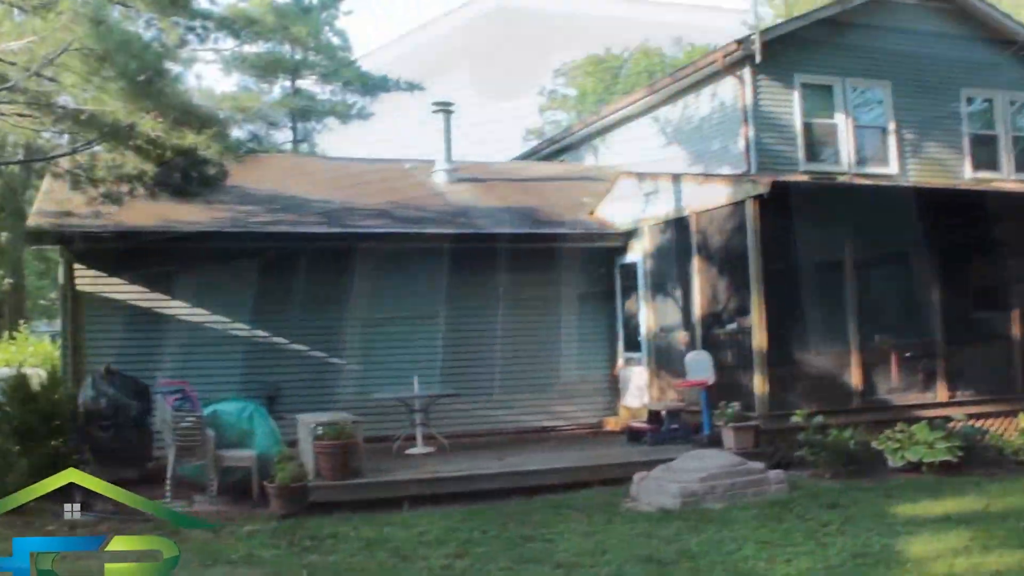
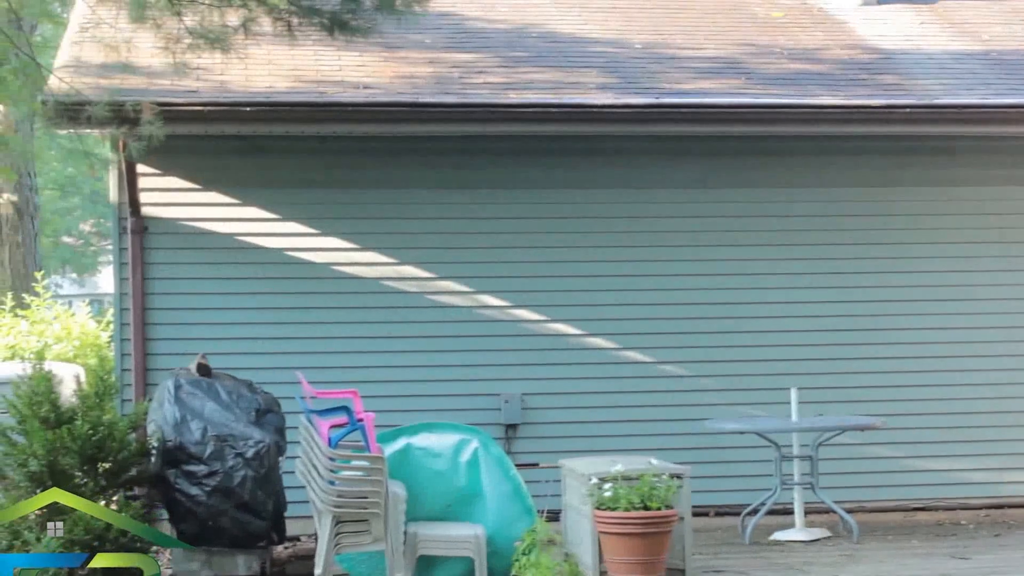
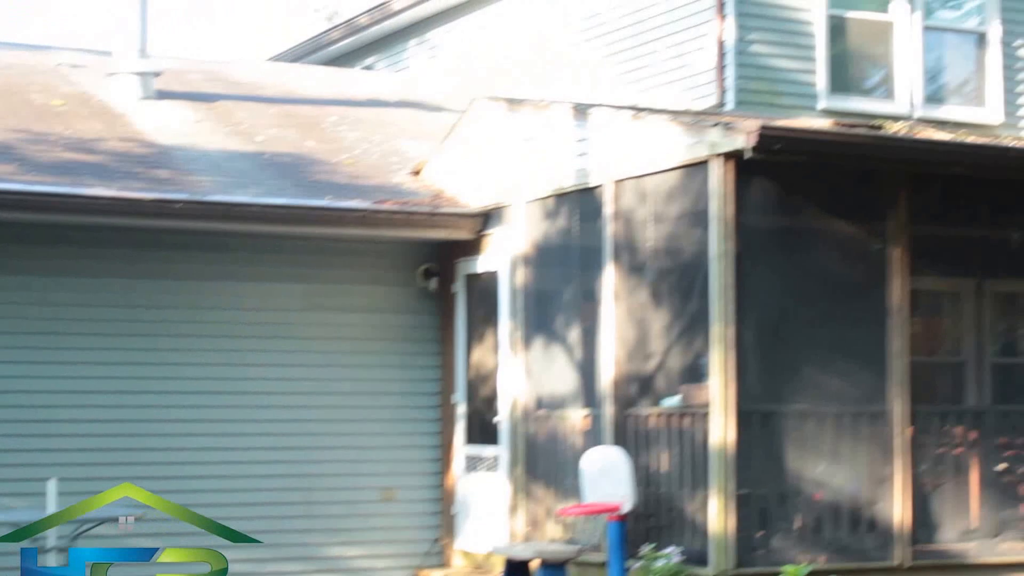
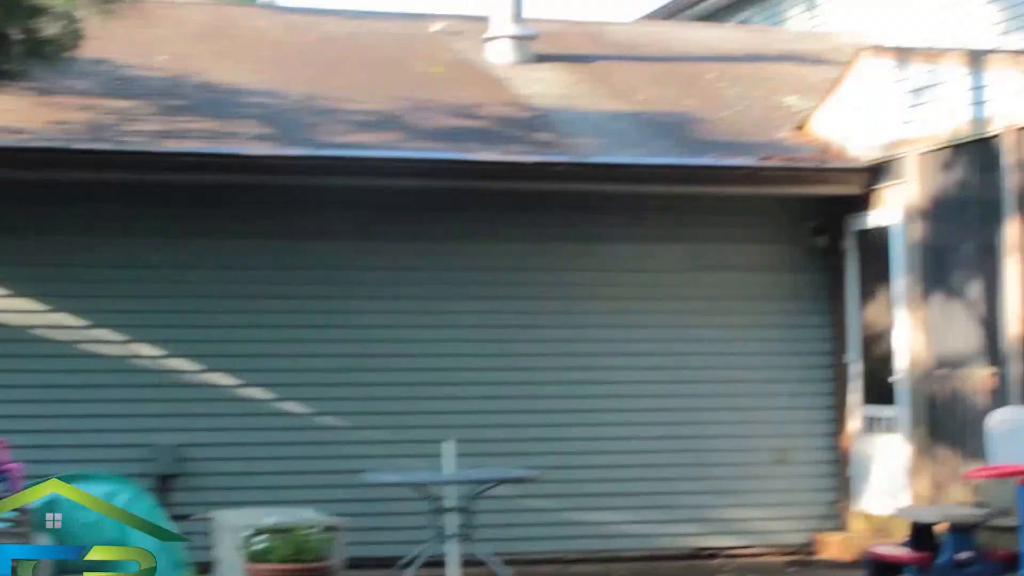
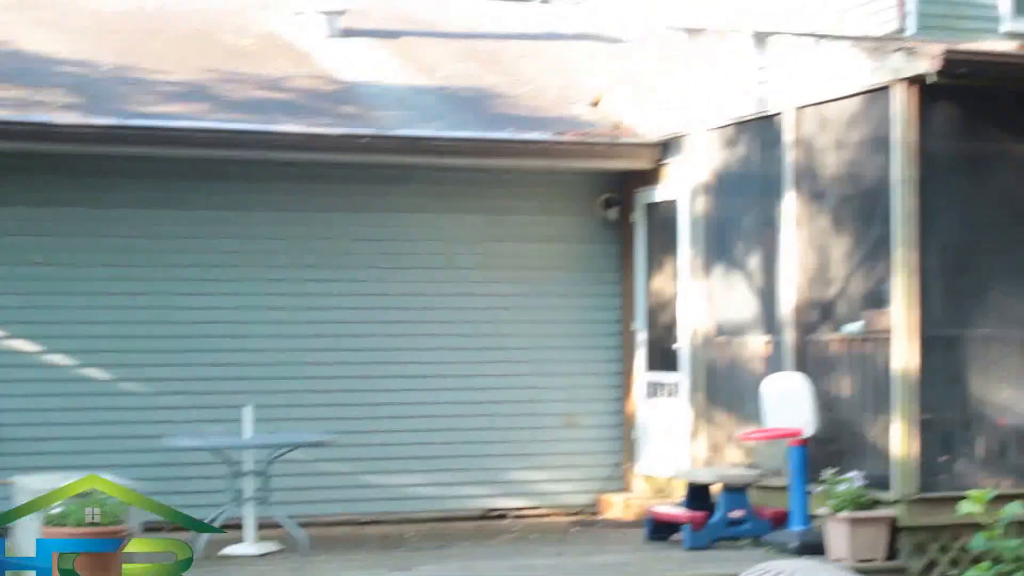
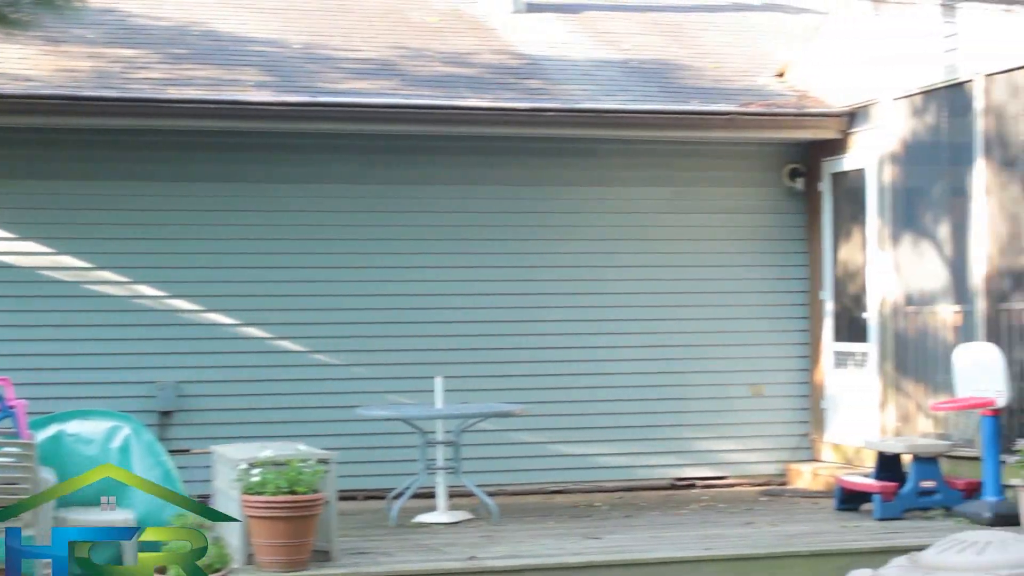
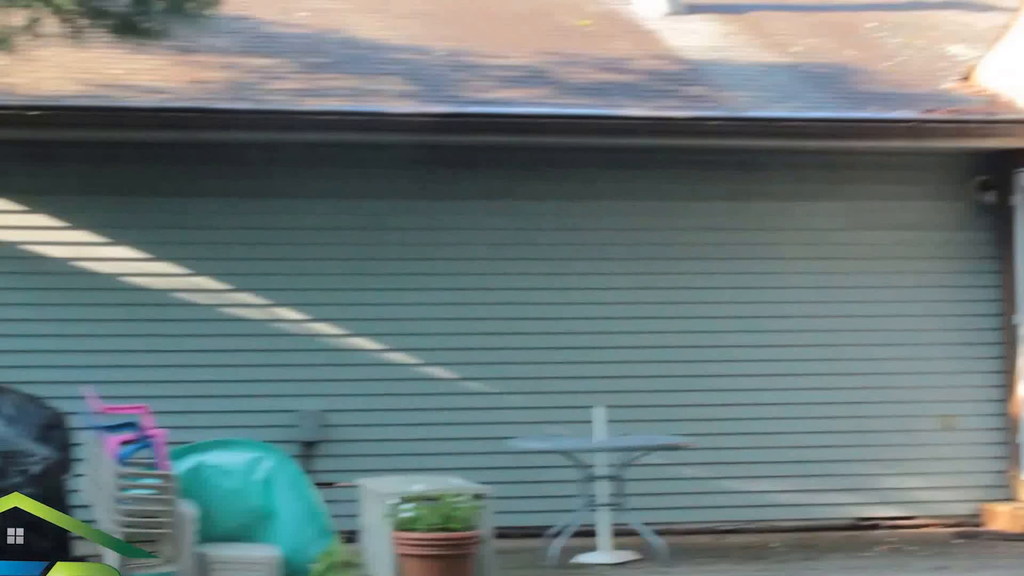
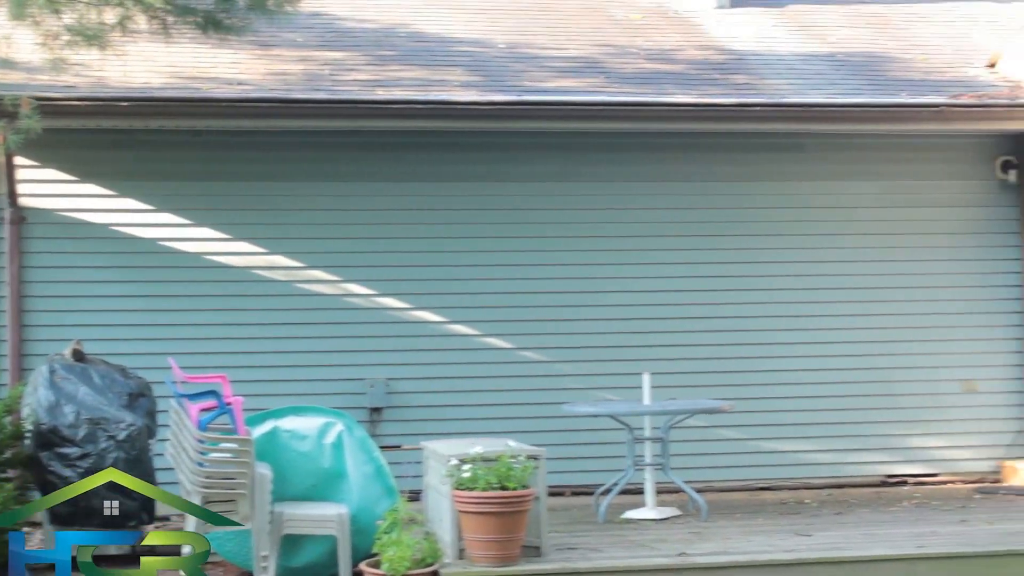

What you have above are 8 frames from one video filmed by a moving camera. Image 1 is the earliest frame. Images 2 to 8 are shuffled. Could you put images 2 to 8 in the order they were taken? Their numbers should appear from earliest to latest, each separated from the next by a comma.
4, 7, 2, 8, 6, 5, 3
